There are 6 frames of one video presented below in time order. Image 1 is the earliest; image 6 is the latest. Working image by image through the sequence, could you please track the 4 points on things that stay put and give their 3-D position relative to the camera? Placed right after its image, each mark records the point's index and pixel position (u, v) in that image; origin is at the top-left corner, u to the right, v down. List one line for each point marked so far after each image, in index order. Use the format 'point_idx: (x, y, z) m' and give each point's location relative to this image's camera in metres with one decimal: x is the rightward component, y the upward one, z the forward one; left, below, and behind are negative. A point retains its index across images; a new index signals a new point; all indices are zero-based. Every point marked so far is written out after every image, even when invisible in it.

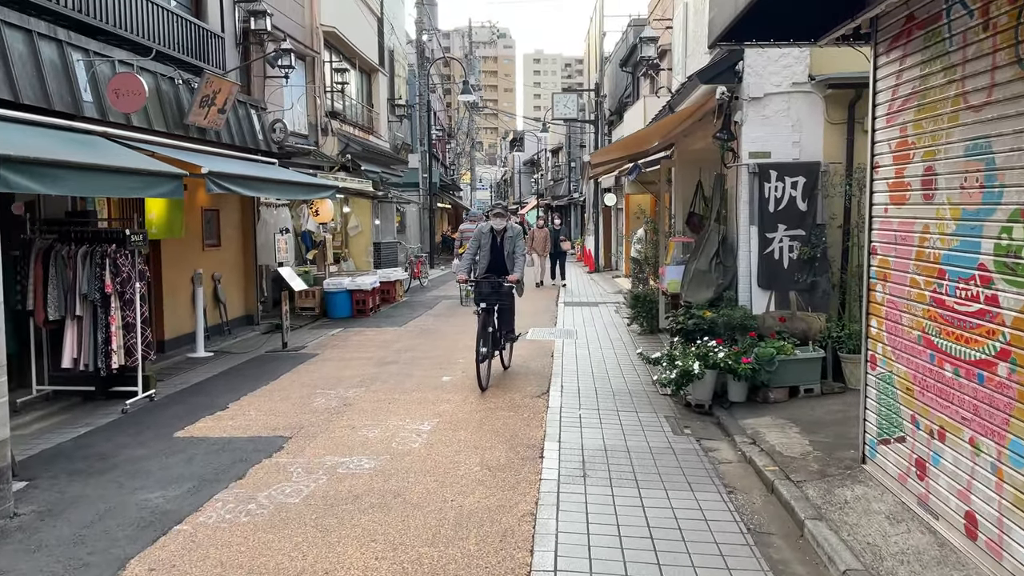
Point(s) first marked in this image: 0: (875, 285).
0: (+2.0, 0.0, +4.5) m
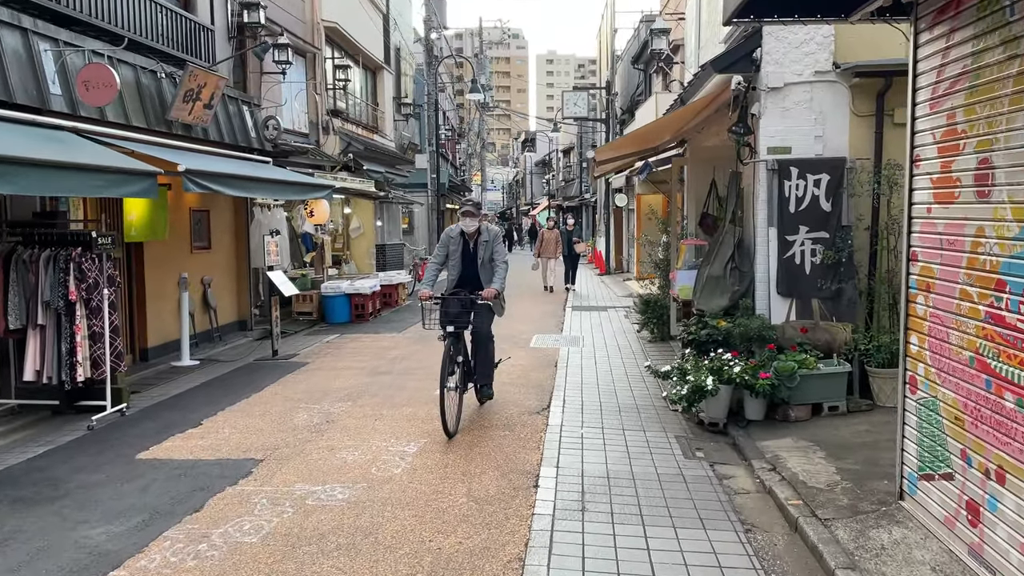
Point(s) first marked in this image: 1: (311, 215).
0: (+2.0, 0.0, +3.9) m
1: (-3.0, +1.1, +11.9) m
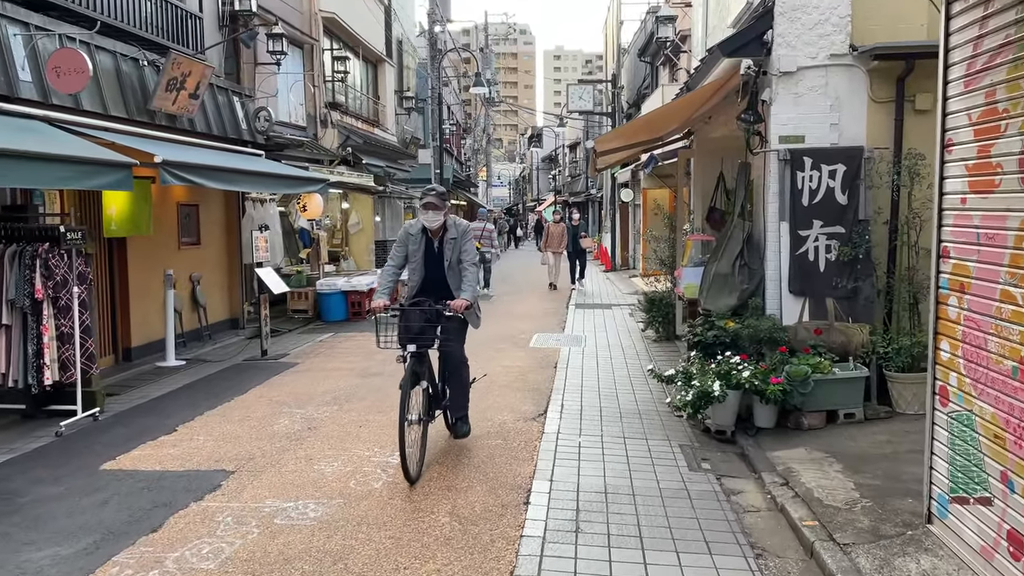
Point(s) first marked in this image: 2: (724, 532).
0: (+1.9, 0.0, +3.5) m
1: (-3.0, +1.1, +11.5) m
2: (+1.1, -1.3, +4.1) m
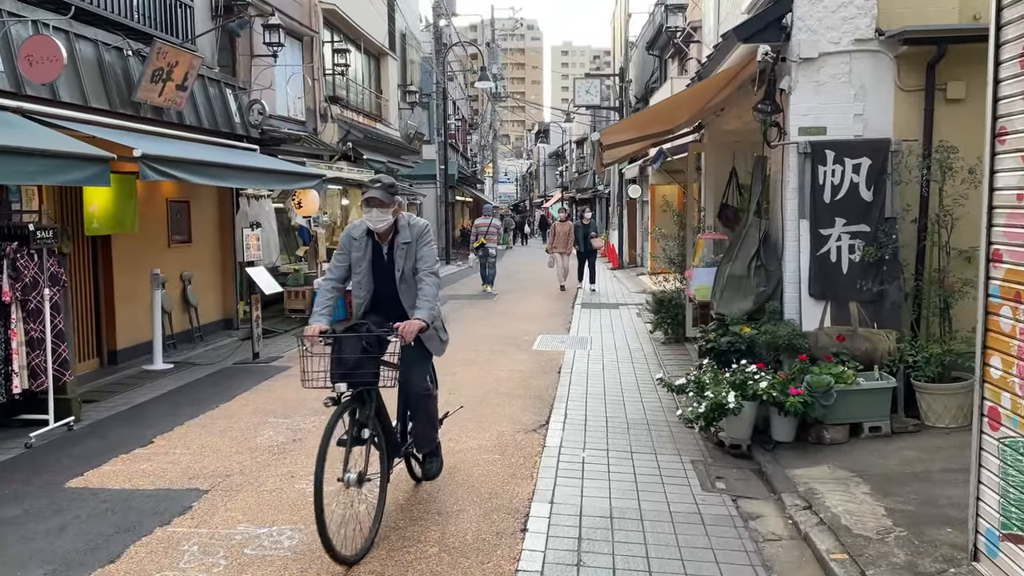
0: (+1.9, -0.1, +3.1) m
1: (-3.0, +1.1, +11.1) m
2: (+1.1, -1.3, +3.7) m
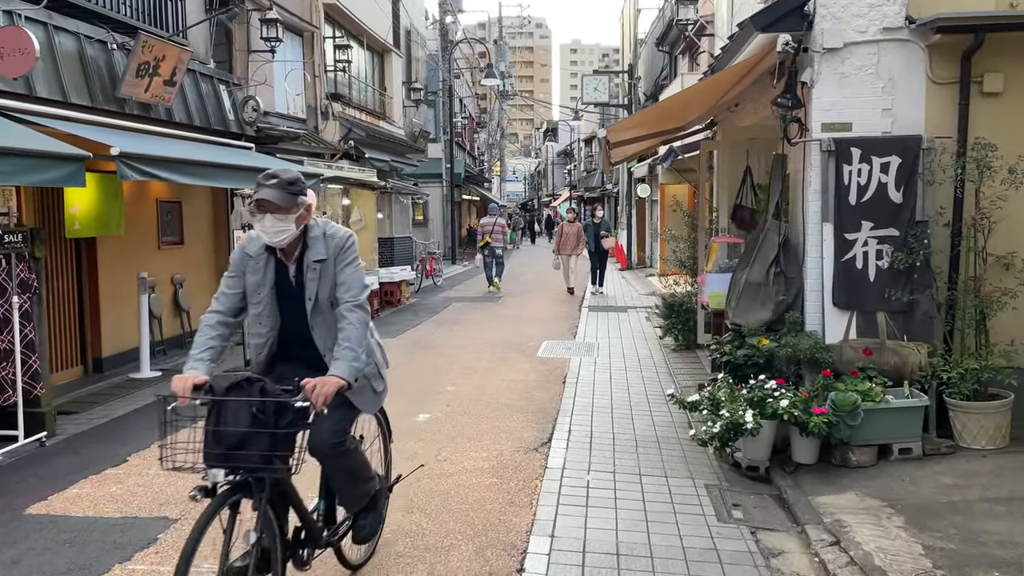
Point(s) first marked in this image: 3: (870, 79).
0: (+1.9, -0.1, +2.7) m
1: (-2.9, +1.1, +10.7) m
2: (+1.0, -1.3, +3.3) m
3: (+2.3, +1.4, +5.1) m
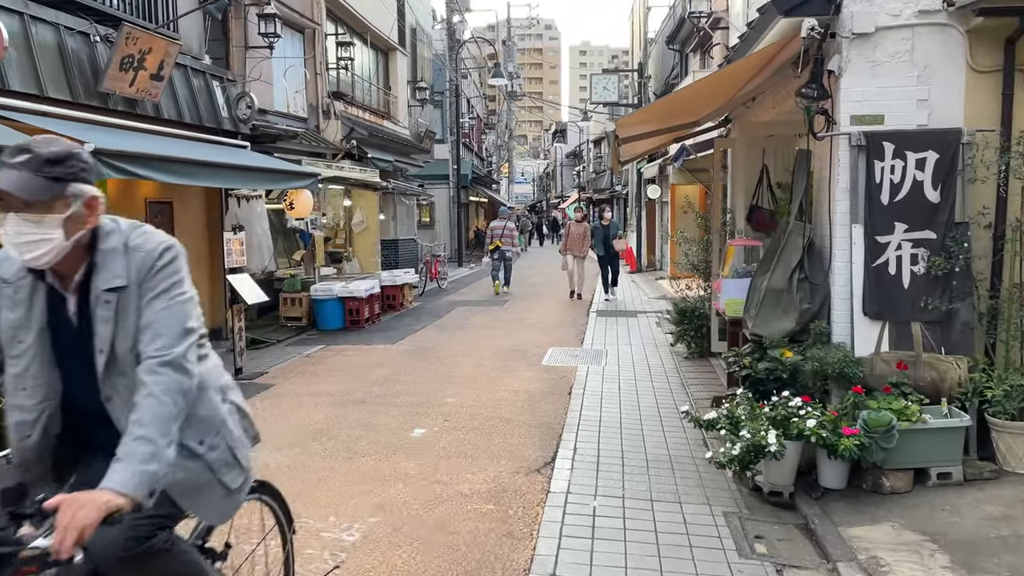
0: (+1.8, -0.2, +2.2) m
1: (-2.8, +1.0, +10.4) m
2: (+1.0, -1.4, +2.8) m
3: (+2.3, +1.3, +4.7) m
